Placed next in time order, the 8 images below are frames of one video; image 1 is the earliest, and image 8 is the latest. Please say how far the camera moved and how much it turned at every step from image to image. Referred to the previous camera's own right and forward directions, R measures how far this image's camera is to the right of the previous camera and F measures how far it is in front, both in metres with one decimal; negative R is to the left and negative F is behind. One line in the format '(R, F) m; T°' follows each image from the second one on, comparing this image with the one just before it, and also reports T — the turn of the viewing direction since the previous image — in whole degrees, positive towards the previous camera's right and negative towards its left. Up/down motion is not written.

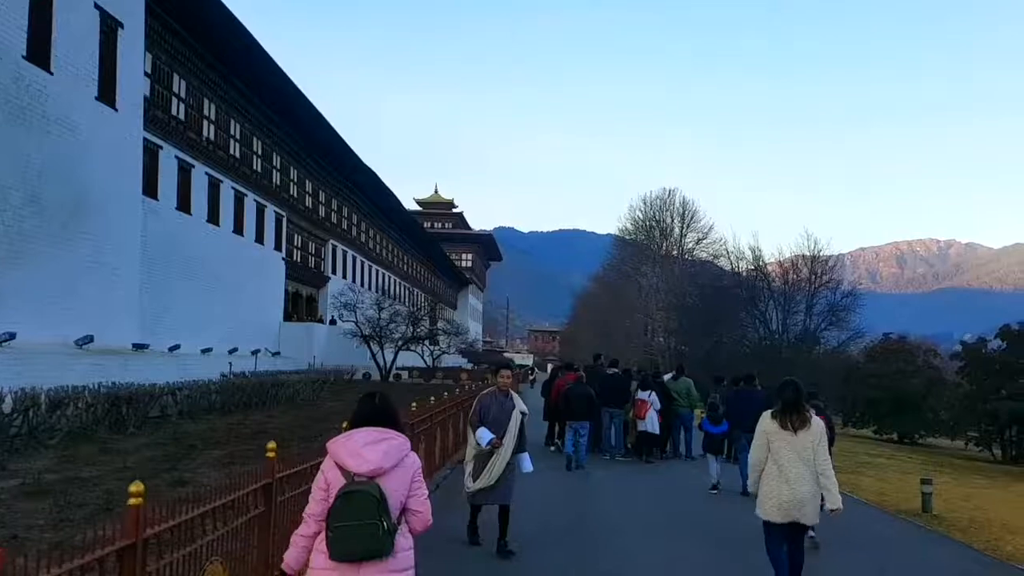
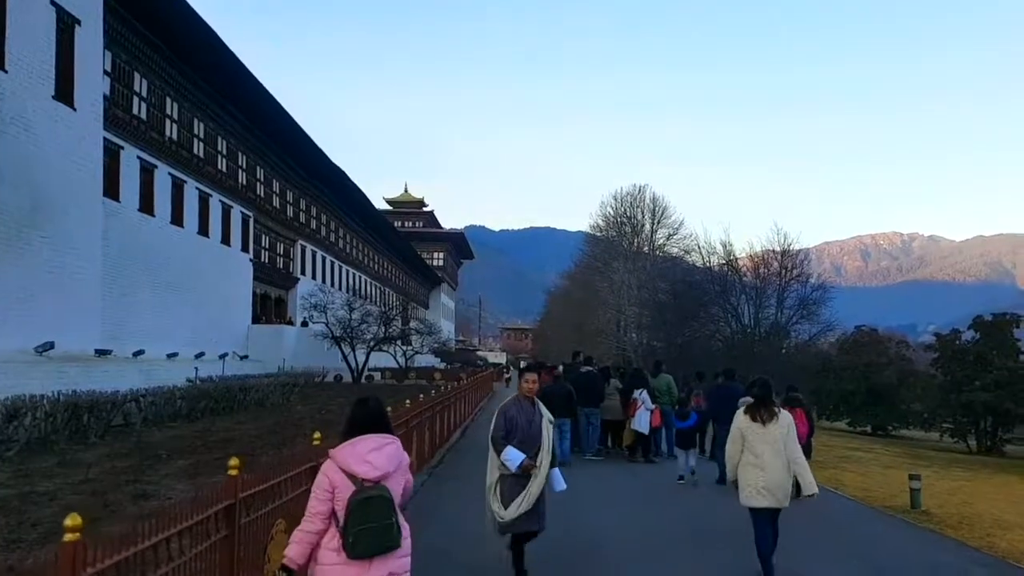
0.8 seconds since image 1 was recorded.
(-0.1, +0.4) m; +2°
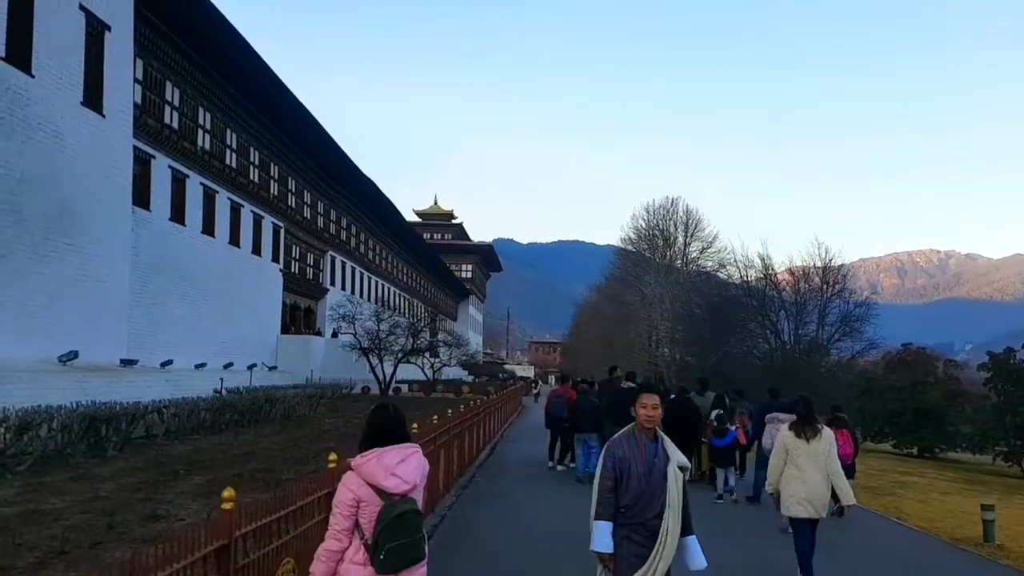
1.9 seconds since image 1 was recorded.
(-0.1, +0.7) m; -2°
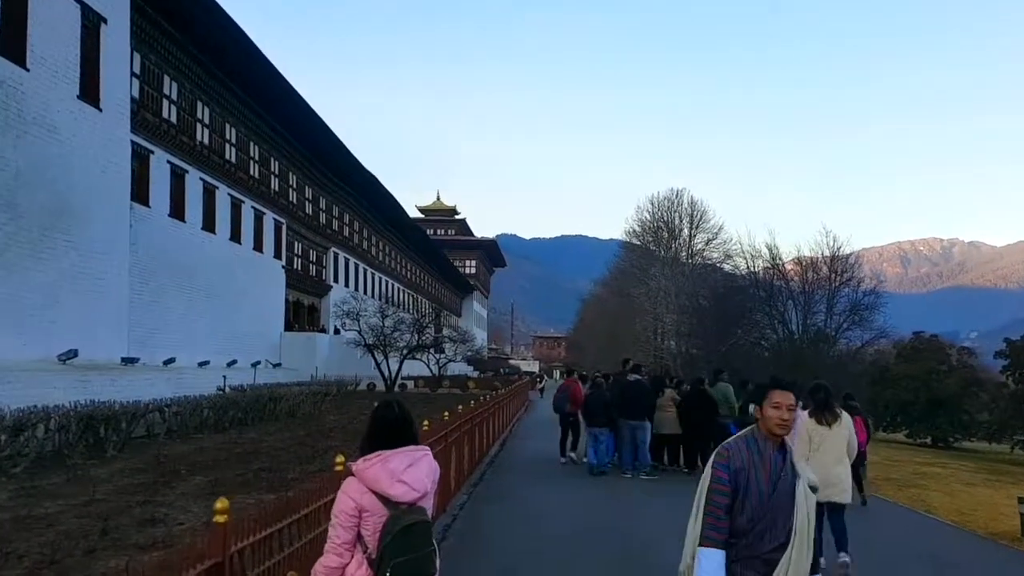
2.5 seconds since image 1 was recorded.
(-0.1, +0.4) m; 0°
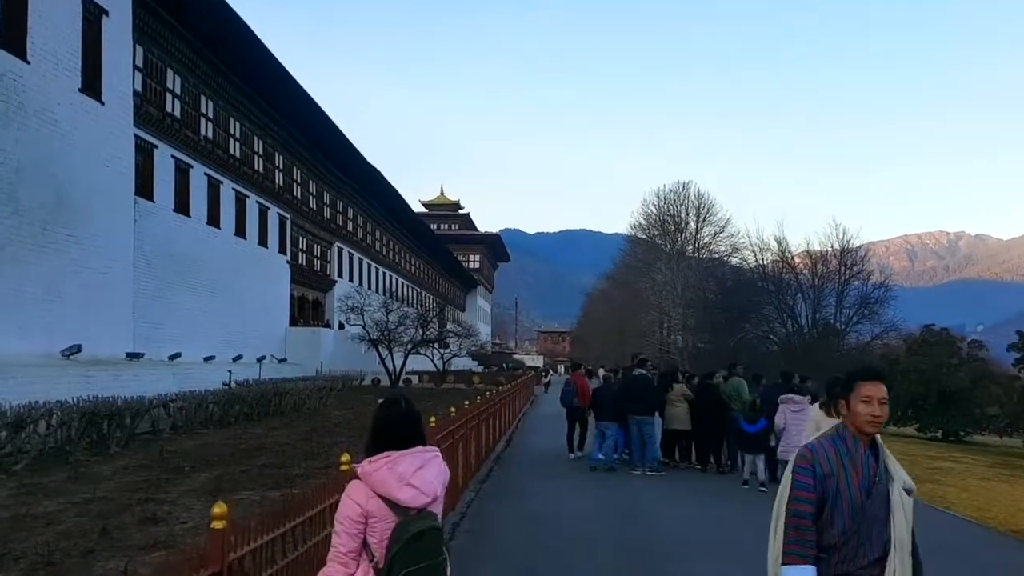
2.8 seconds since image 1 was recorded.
(0.0, +0.2) m; 0°
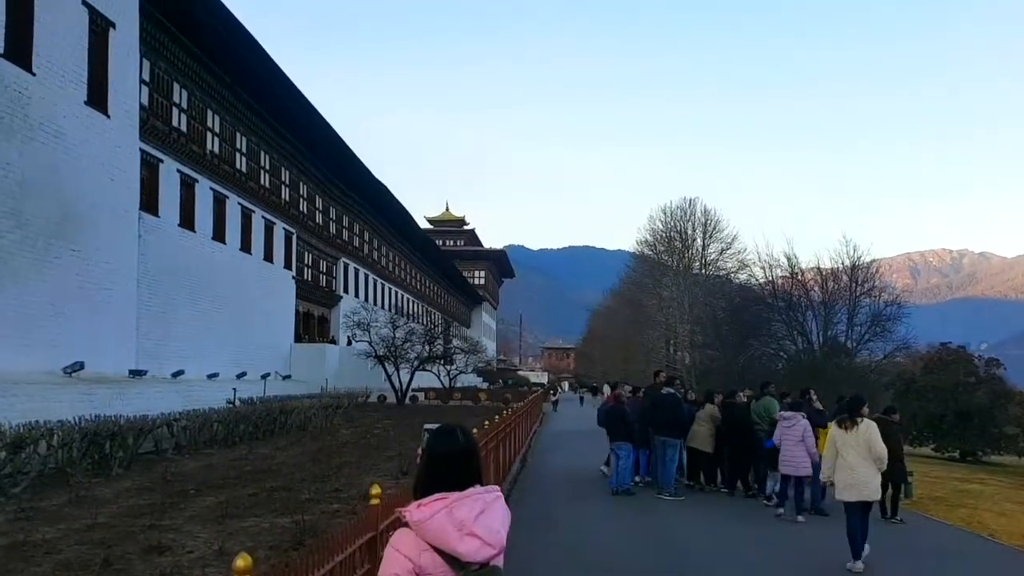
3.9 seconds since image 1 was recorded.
(-0.2, +0.4) m; 0°
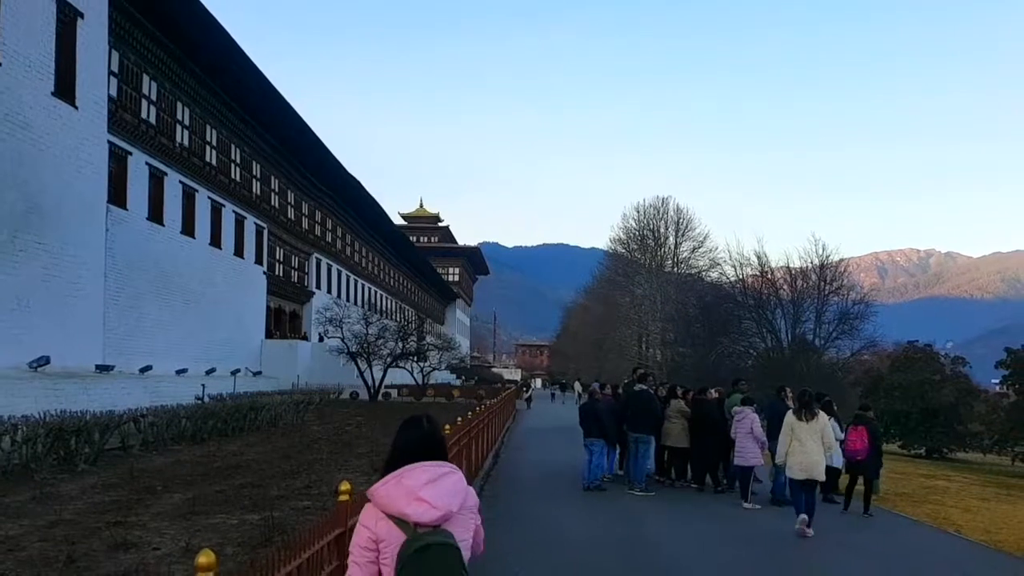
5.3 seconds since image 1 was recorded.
(0.0, 0.0) m; +2°
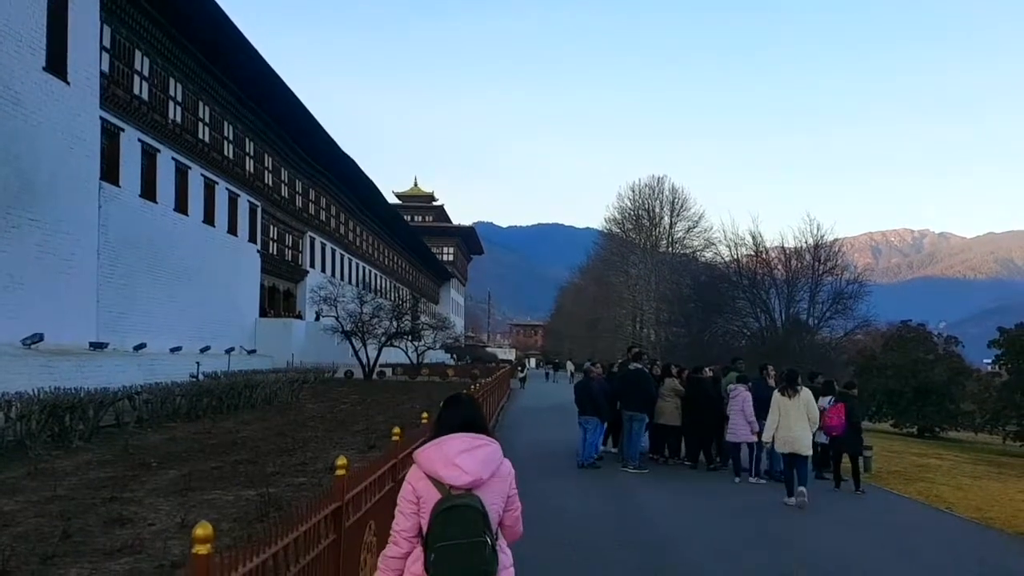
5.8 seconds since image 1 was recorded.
(0.0, 0.0) m; 0°
